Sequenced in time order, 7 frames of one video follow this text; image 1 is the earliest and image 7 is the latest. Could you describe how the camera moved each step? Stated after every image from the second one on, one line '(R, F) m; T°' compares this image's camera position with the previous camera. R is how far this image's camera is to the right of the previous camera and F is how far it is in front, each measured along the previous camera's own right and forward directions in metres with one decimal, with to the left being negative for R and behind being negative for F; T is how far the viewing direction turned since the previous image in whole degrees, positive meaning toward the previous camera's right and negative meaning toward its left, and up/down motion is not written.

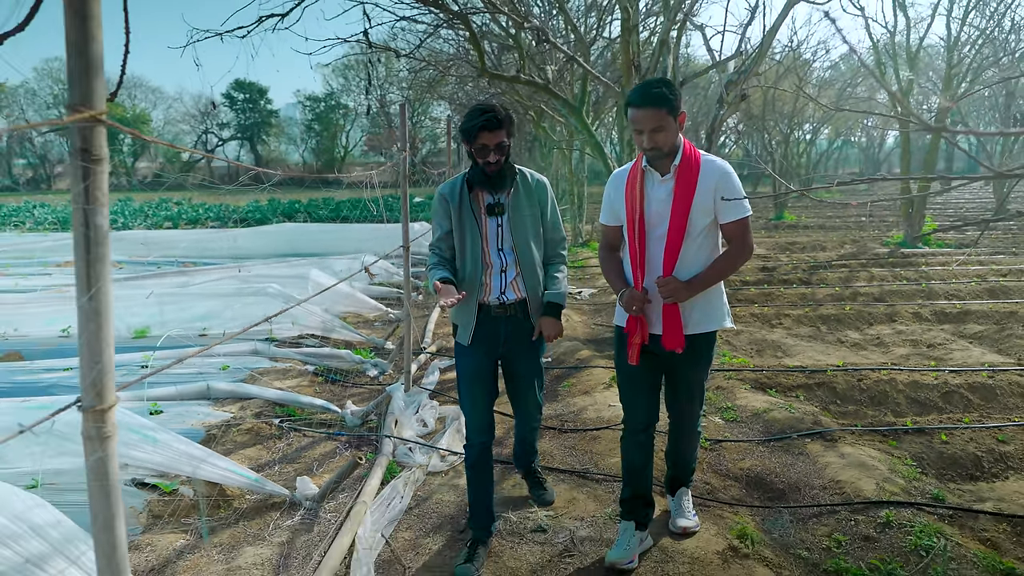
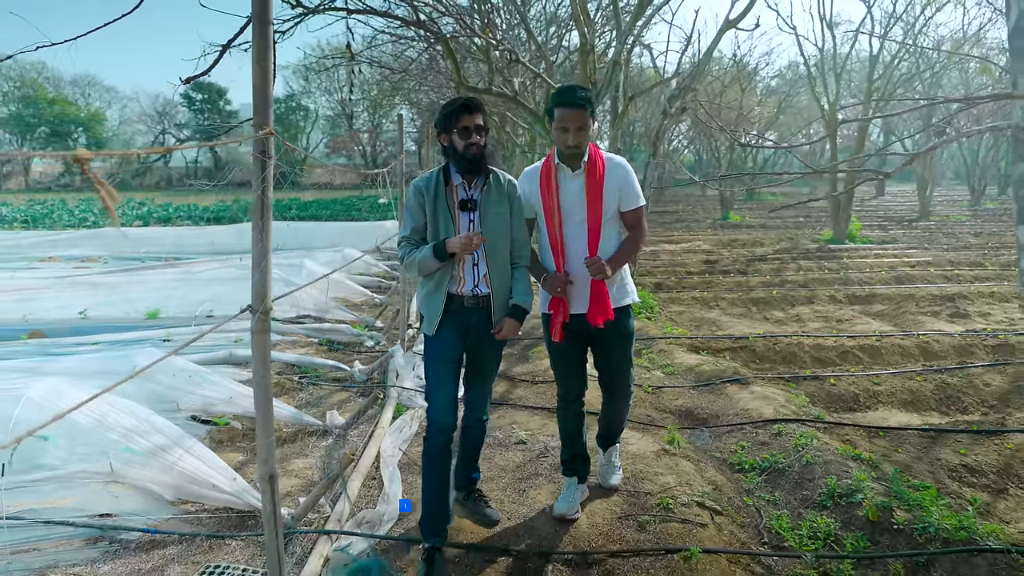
(-0.1, -0.9) m; +3°
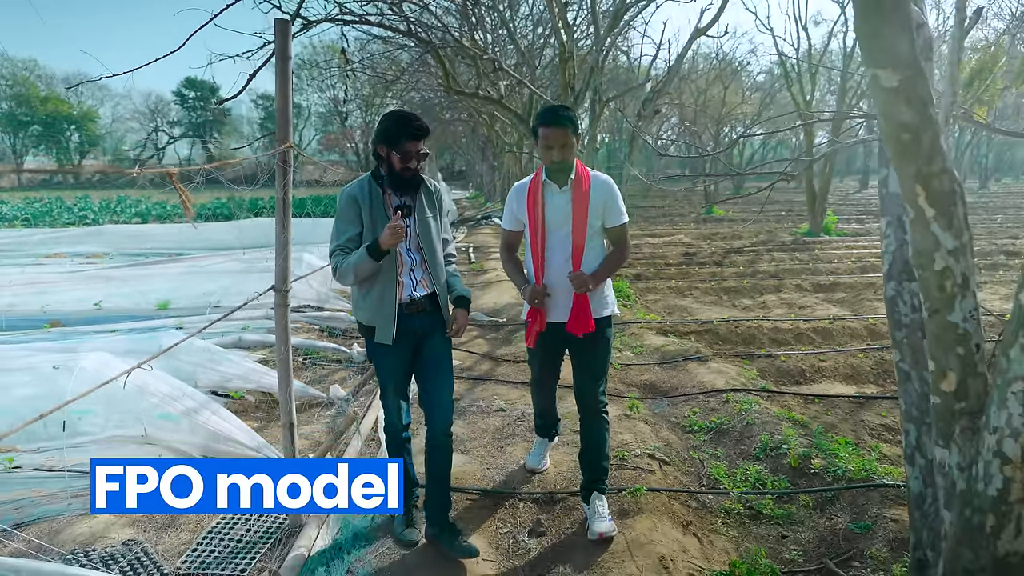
(+0.1, -0.5) m; +1°
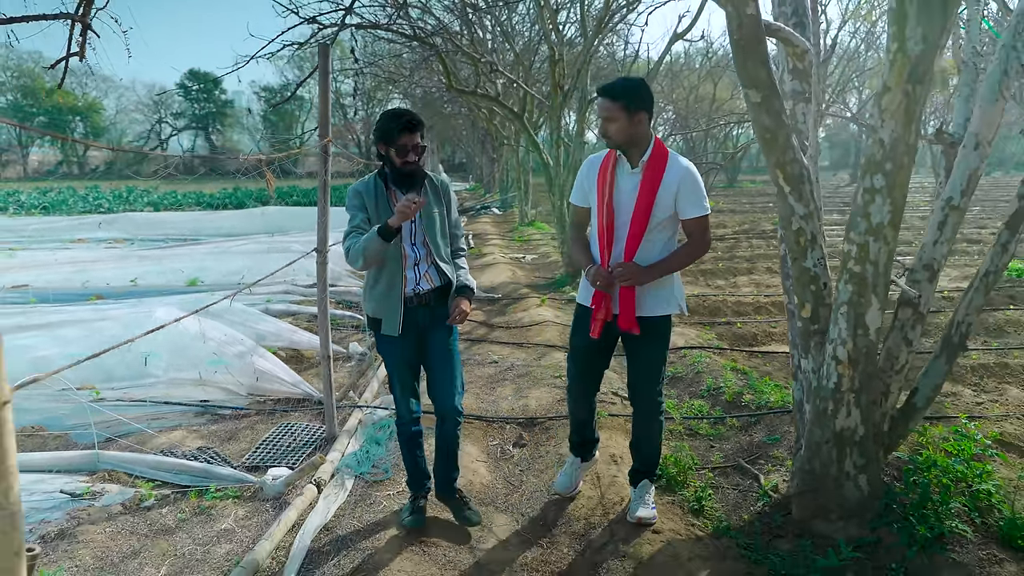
(+0.1, -0.8) m; 0°
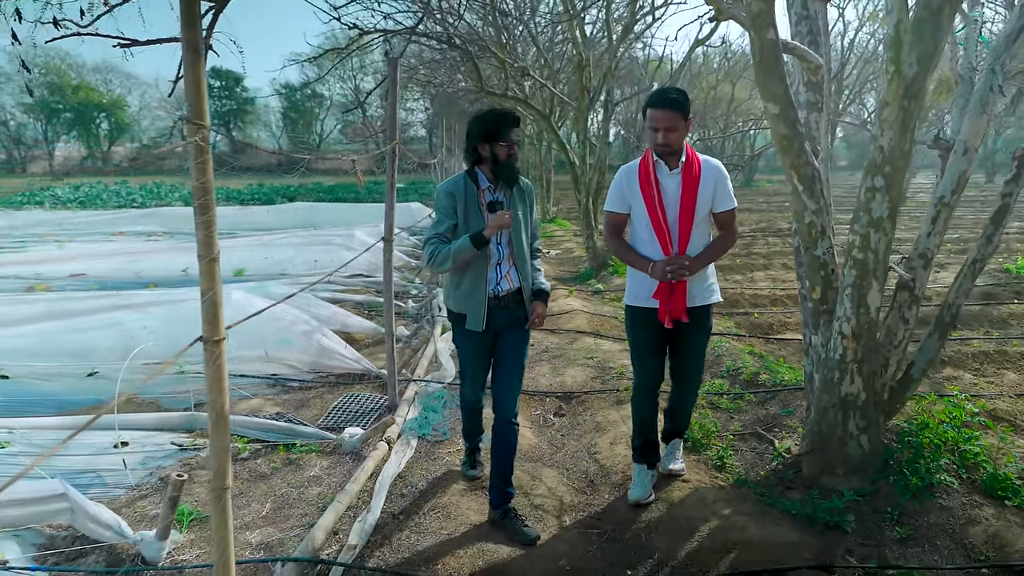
(-0.2, -0.4) m; -1°
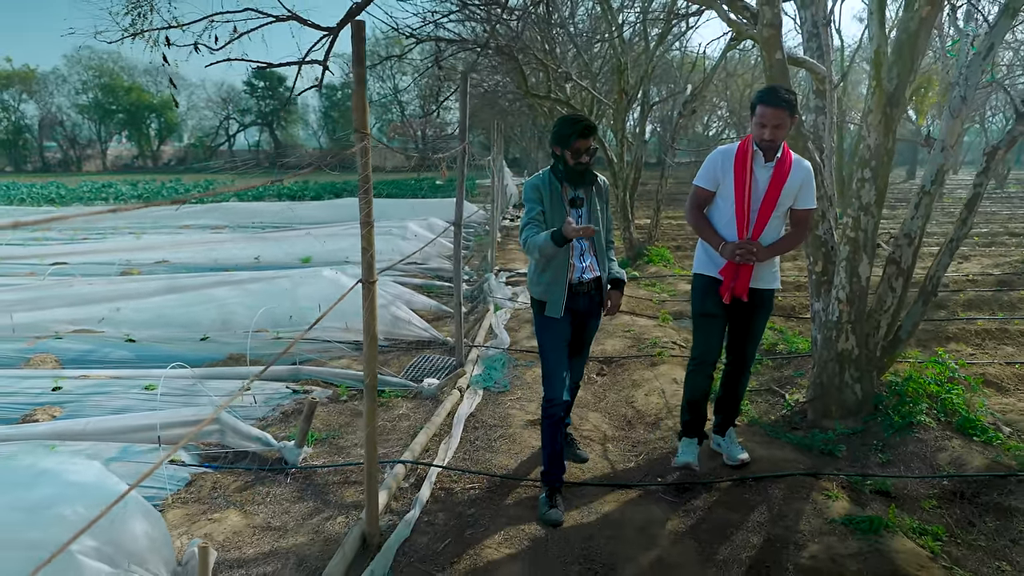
(-0.1, -0.7) m; -3°
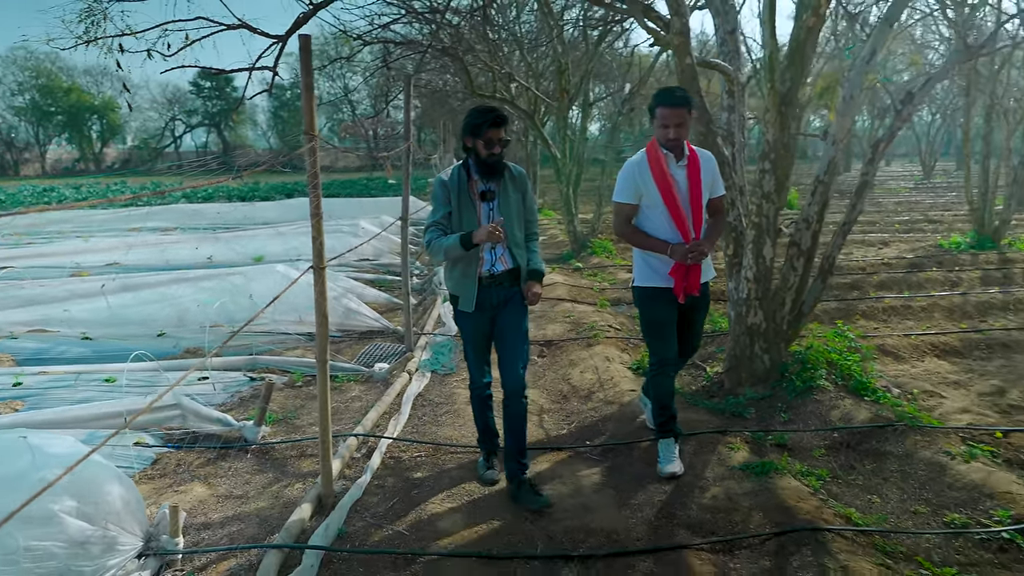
(+0.1, -0.3) m; +3°
